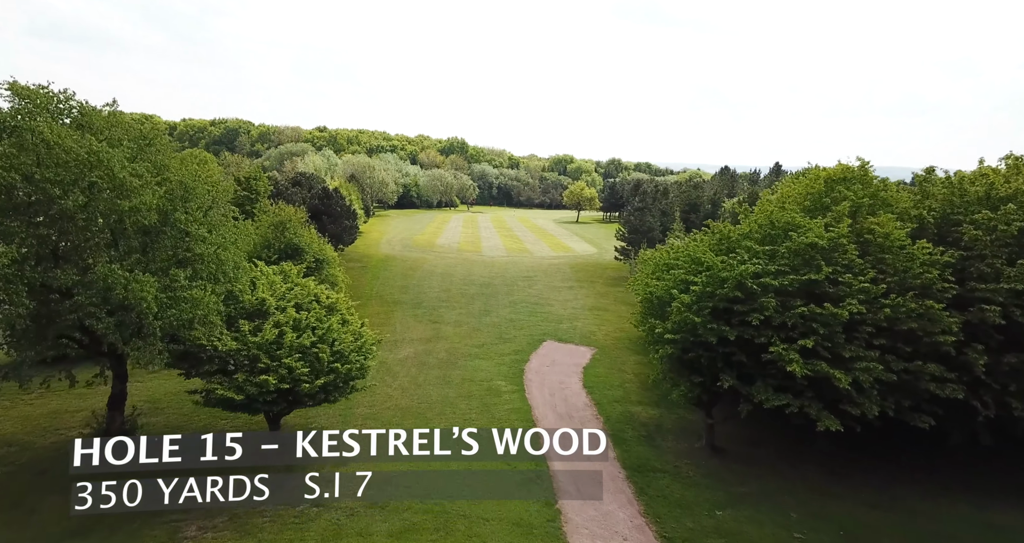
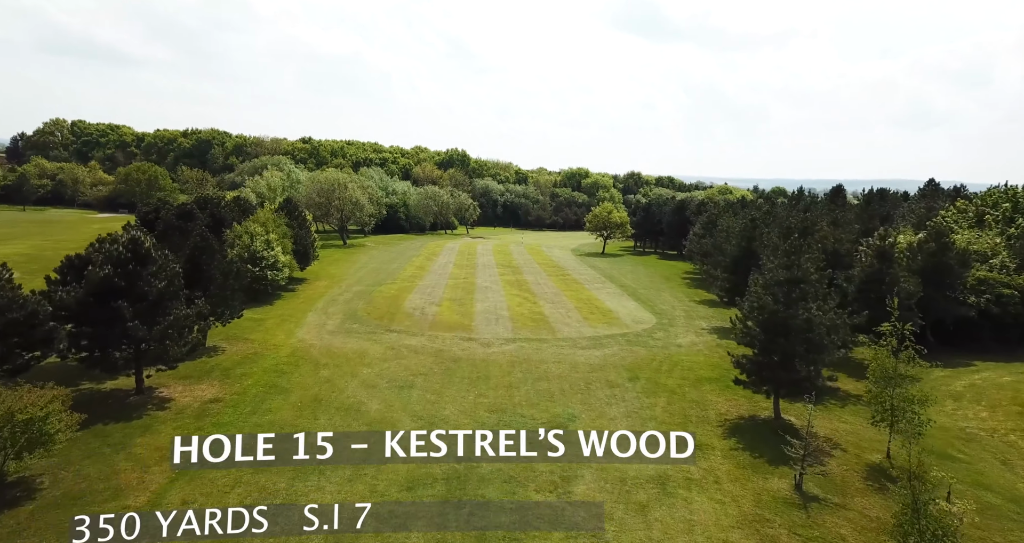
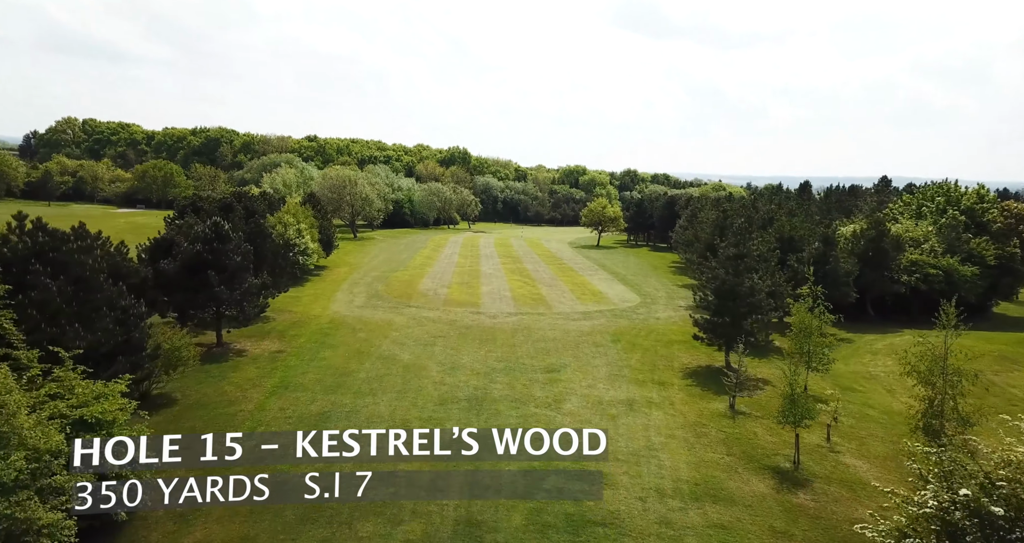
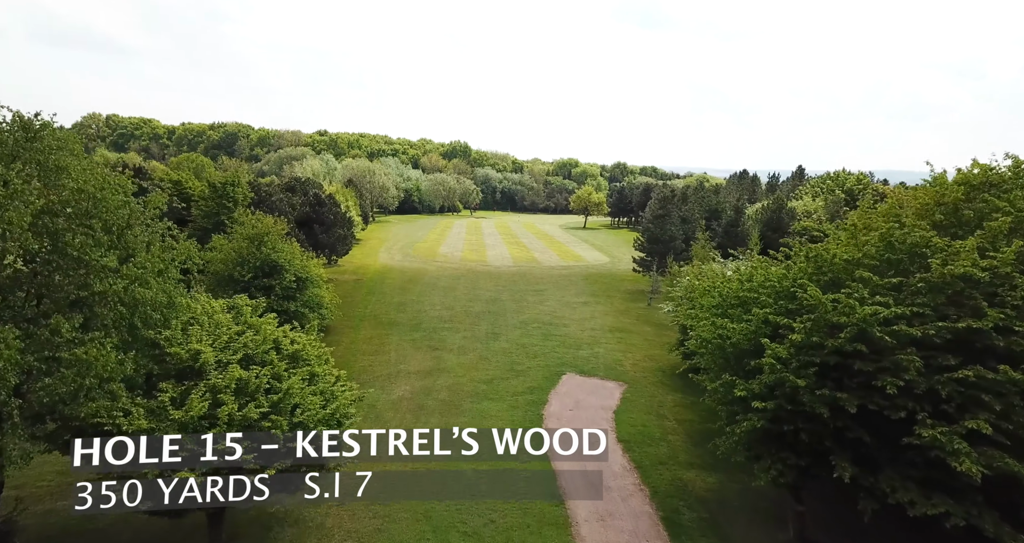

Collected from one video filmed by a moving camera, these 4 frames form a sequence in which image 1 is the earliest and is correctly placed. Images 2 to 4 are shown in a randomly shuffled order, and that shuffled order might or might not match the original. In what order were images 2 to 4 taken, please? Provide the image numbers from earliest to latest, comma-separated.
4, 3, 2
